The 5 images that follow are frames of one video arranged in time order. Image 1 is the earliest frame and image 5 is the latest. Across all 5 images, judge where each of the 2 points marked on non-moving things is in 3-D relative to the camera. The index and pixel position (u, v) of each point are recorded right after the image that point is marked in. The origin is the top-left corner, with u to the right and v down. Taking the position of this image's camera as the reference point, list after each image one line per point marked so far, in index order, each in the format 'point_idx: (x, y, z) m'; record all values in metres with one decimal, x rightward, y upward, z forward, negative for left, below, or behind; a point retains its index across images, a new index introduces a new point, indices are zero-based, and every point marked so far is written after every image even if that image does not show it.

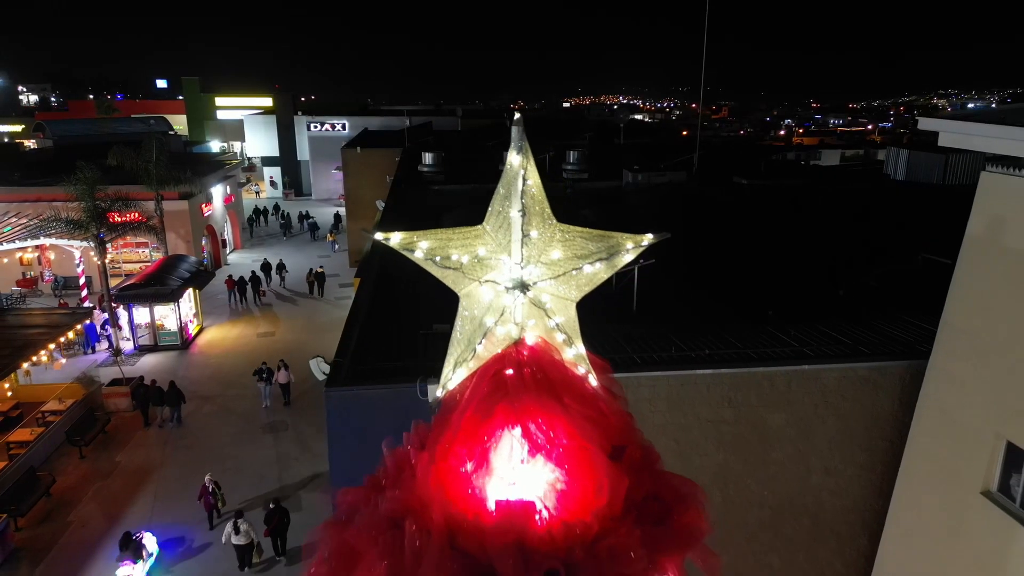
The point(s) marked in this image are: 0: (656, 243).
0: (+2.2, +0.7, +11.3) m
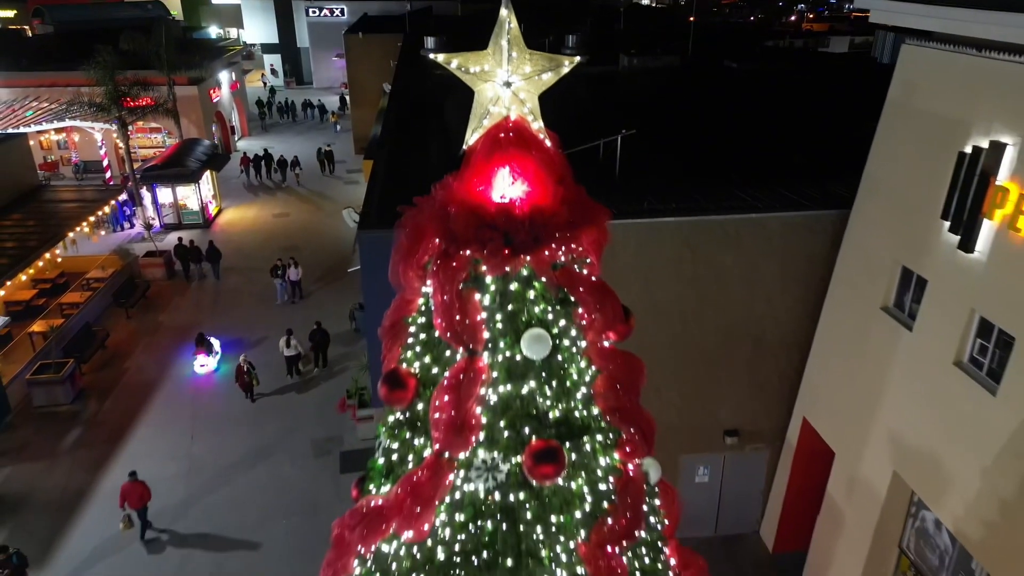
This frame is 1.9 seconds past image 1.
0: (+2.2, +2.9, +12.6) m
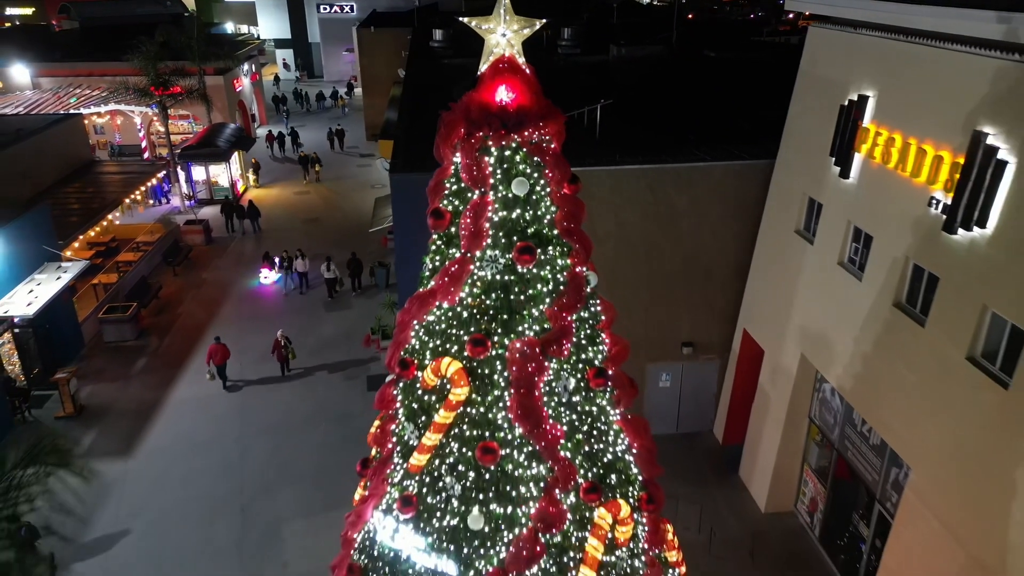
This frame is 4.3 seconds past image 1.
0: (+2.2, +3.9, +14.8) m
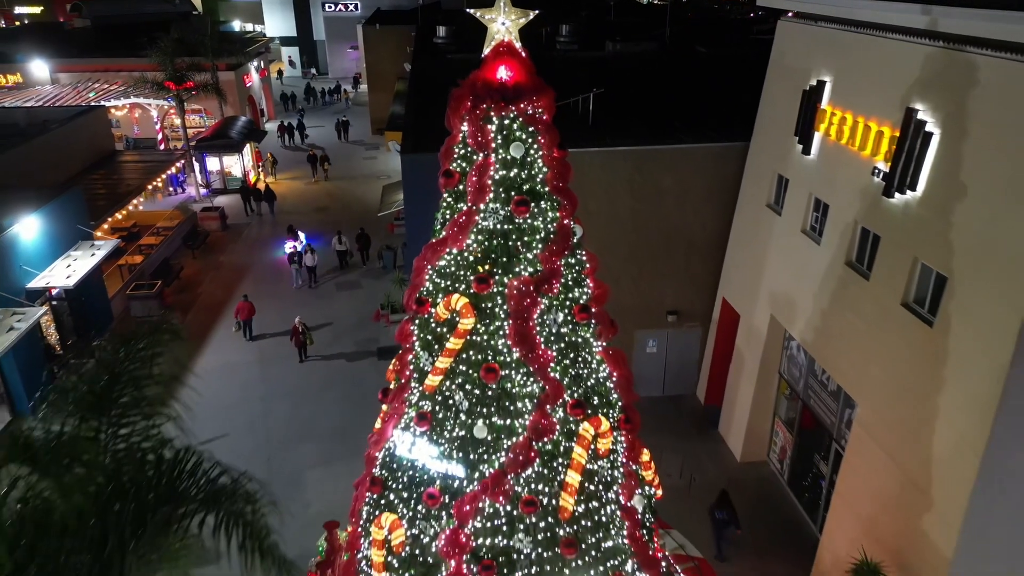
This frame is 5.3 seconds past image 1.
0: (+2.2, +4.4, +16.0) m
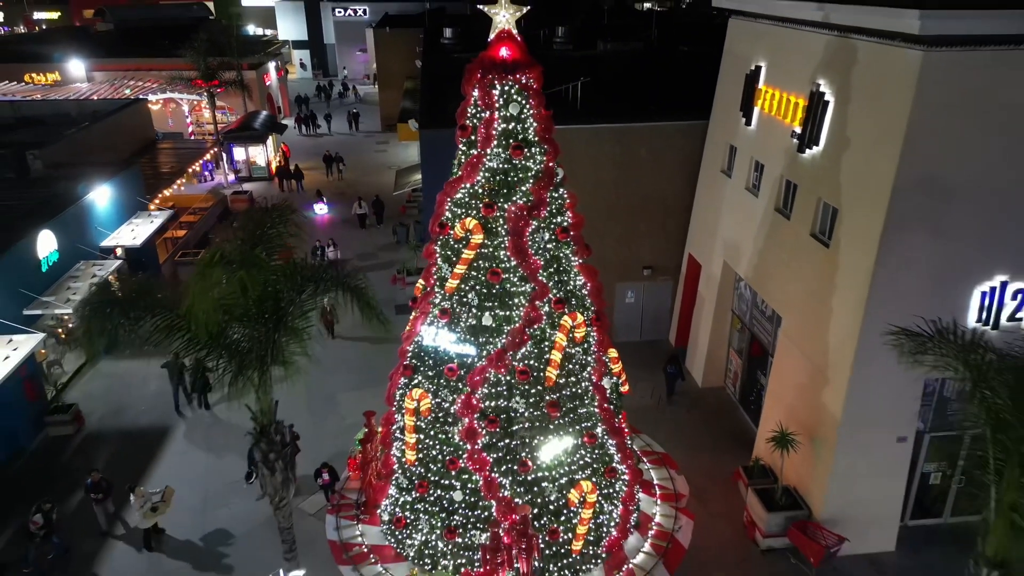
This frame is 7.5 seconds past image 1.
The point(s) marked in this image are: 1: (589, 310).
0: (+2.2, +5.2, +18.4) m
1: (+1.0, -0.3, +9.7) m
